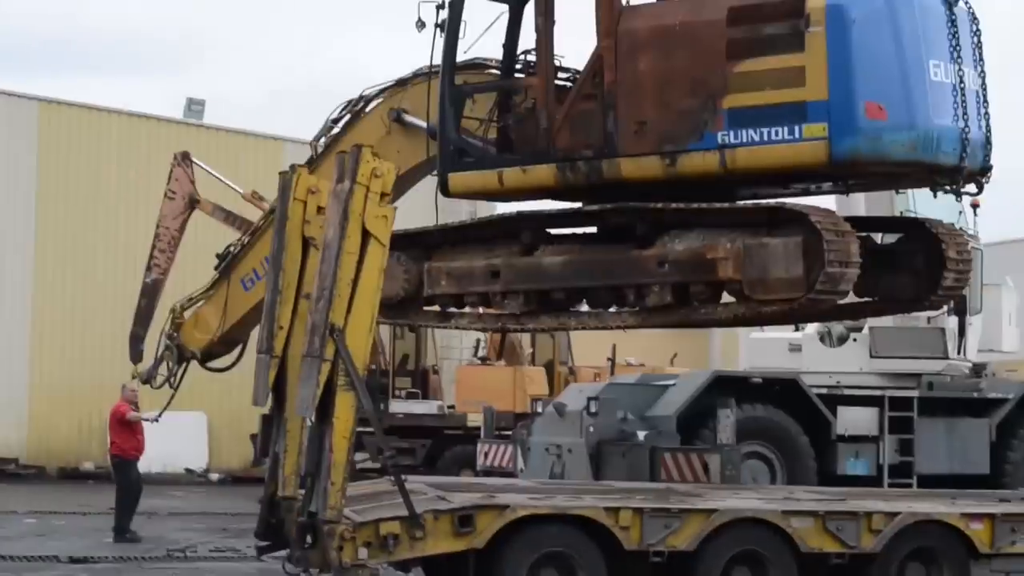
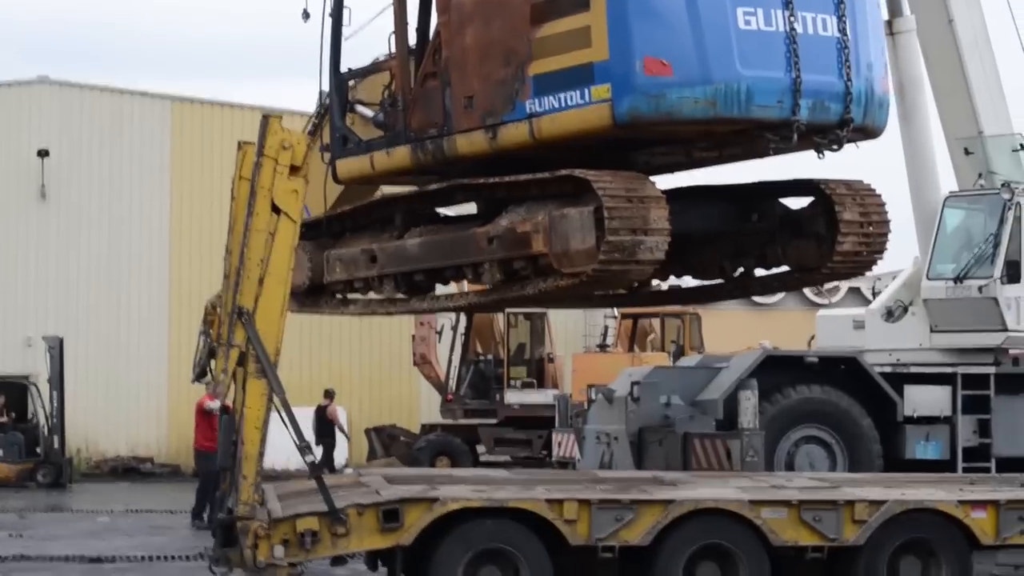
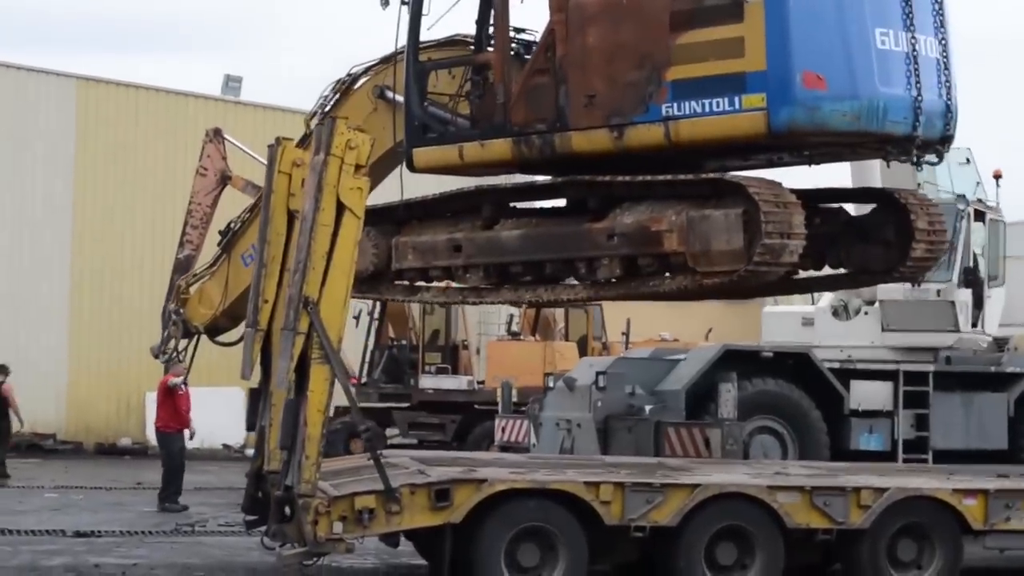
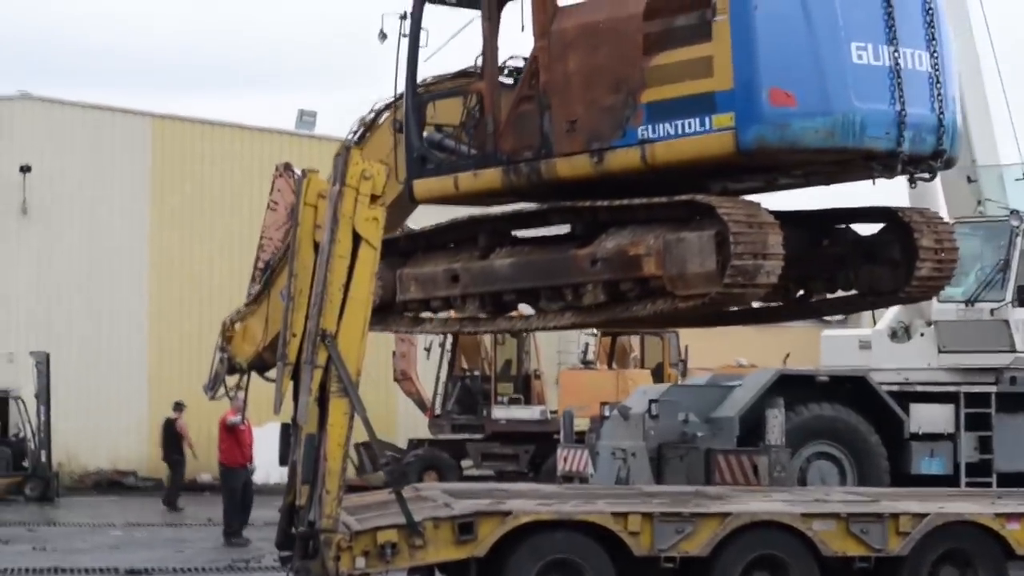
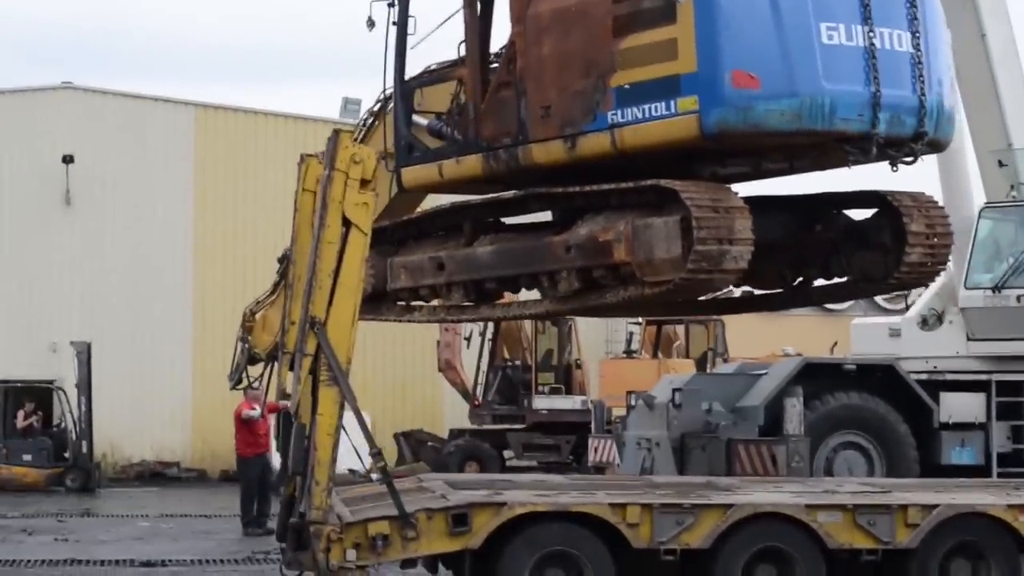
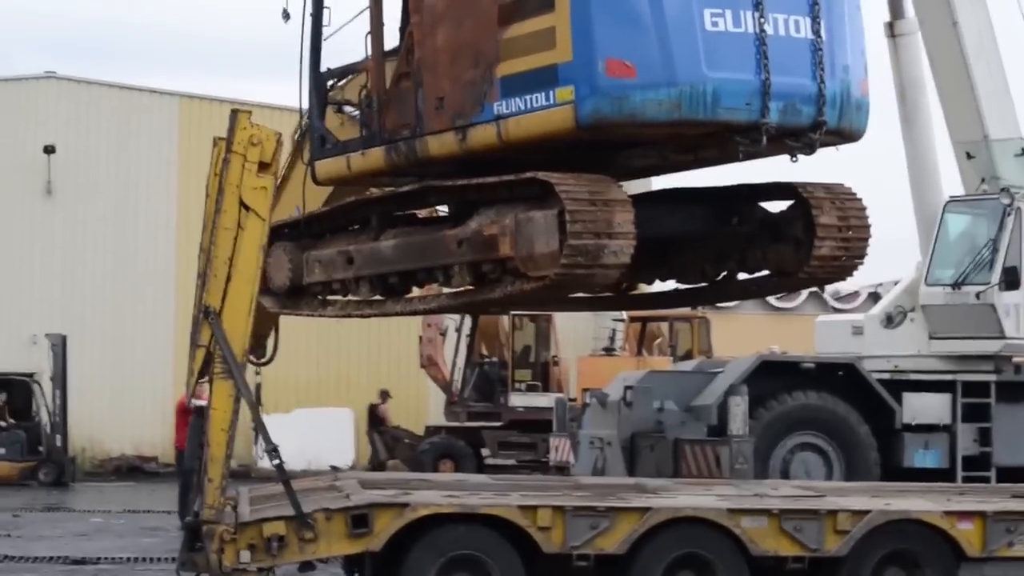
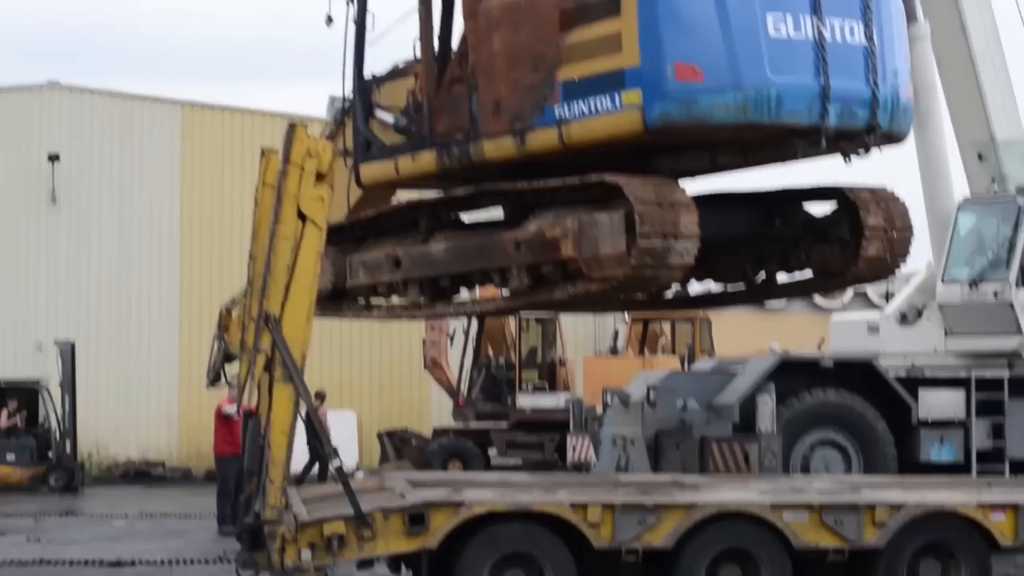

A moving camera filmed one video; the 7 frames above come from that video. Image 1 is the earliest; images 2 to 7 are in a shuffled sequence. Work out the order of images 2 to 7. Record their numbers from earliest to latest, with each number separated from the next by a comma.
3, 4, 5, 7, 2, 6
